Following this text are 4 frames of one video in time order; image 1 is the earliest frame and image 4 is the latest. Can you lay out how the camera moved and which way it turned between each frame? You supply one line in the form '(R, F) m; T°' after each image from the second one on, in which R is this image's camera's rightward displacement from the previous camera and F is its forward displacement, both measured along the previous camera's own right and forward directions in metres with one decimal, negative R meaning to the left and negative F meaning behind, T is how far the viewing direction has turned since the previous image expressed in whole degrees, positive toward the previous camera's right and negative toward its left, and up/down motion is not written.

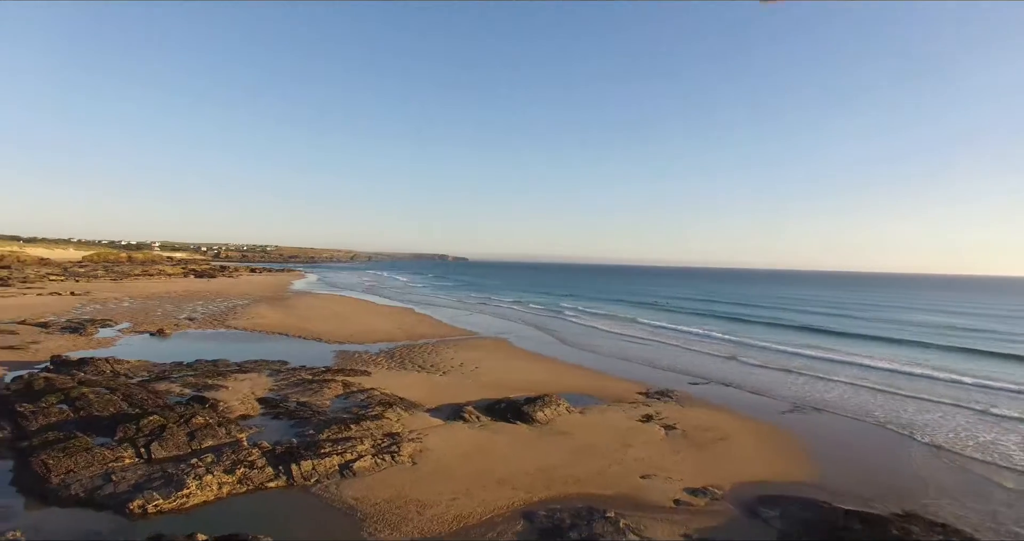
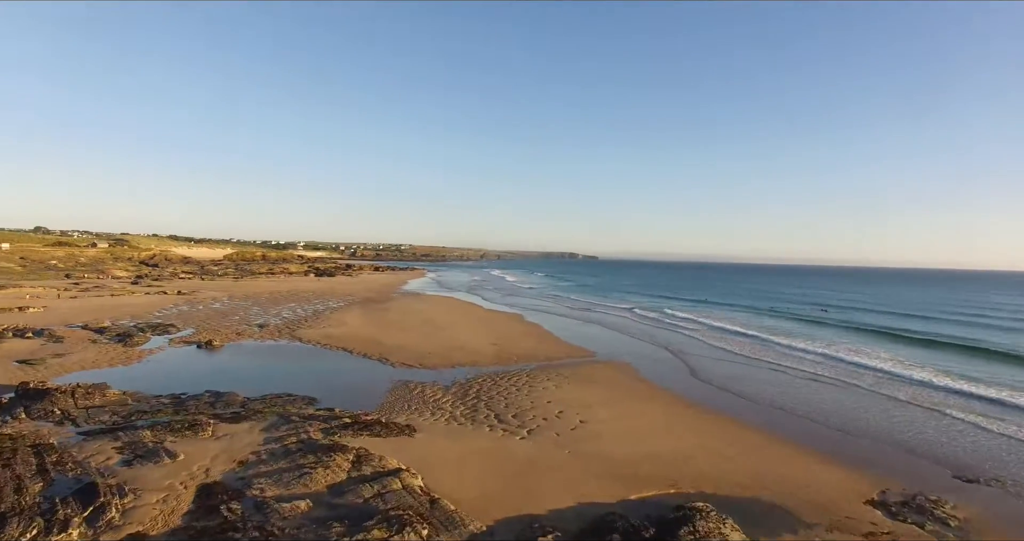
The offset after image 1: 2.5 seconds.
(+0.1, +5.2) m; -15°
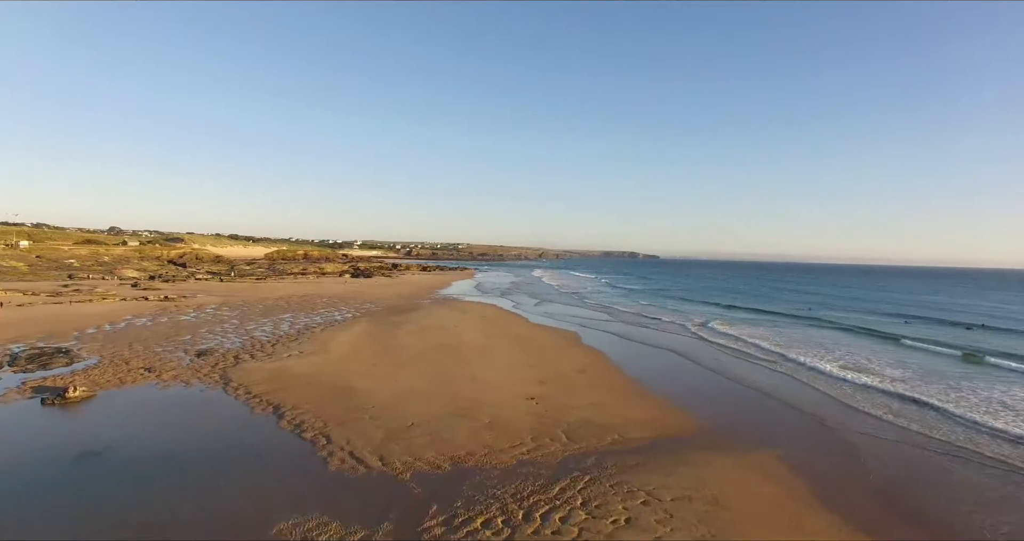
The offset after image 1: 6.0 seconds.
(+0.3, +7.0) m; -8°
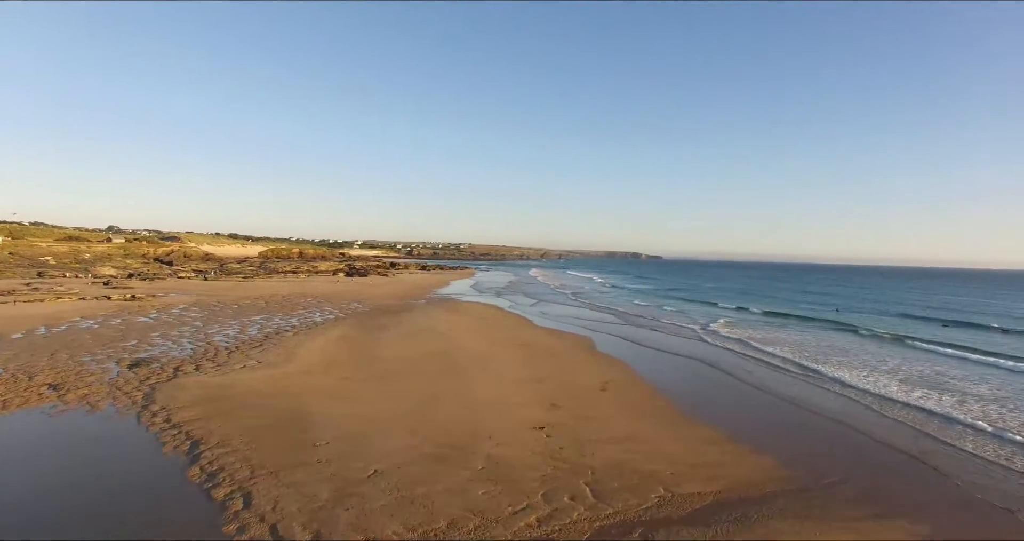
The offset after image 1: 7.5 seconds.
(+0.1, +2.5) m; -1°
